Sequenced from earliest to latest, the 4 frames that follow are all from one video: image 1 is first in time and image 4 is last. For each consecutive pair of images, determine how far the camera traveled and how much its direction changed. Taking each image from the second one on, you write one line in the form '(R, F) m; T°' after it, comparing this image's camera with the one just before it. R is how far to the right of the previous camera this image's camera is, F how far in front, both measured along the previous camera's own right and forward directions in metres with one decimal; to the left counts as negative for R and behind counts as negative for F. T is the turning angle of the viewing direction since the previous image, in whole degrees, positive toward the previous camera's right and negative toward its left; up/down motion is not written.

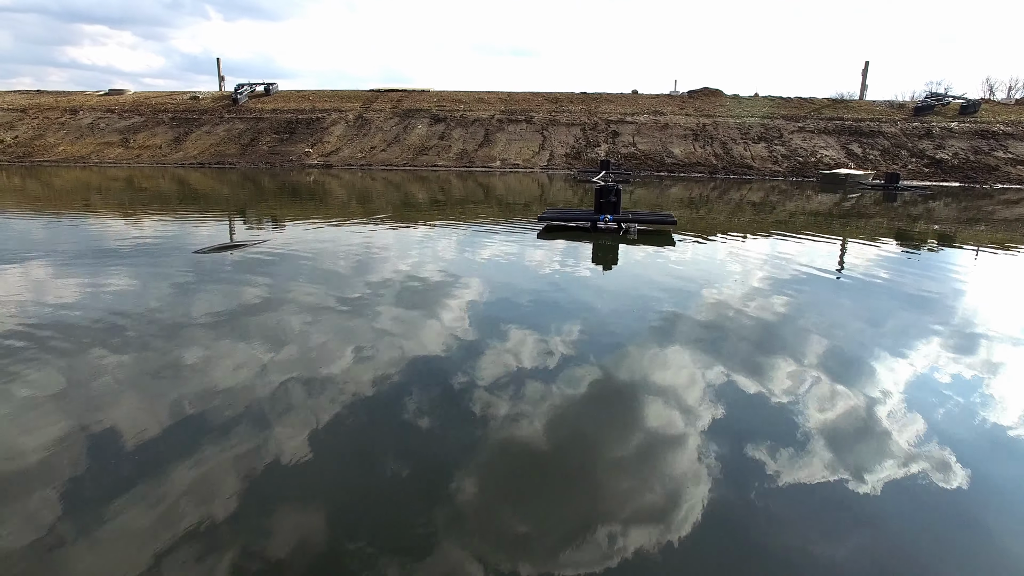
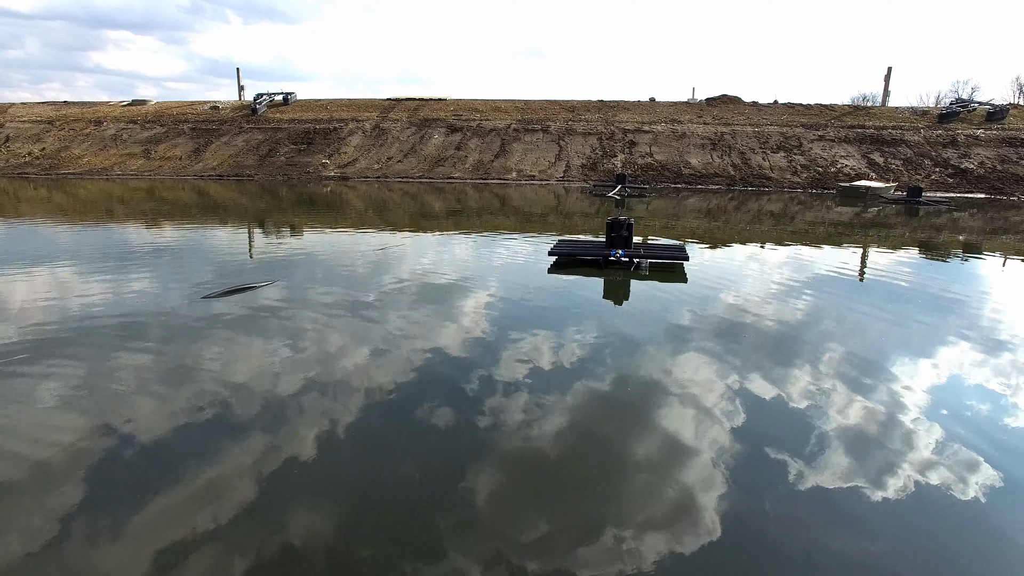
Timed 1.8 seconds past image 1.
(0.0, 0.0) m; -2°
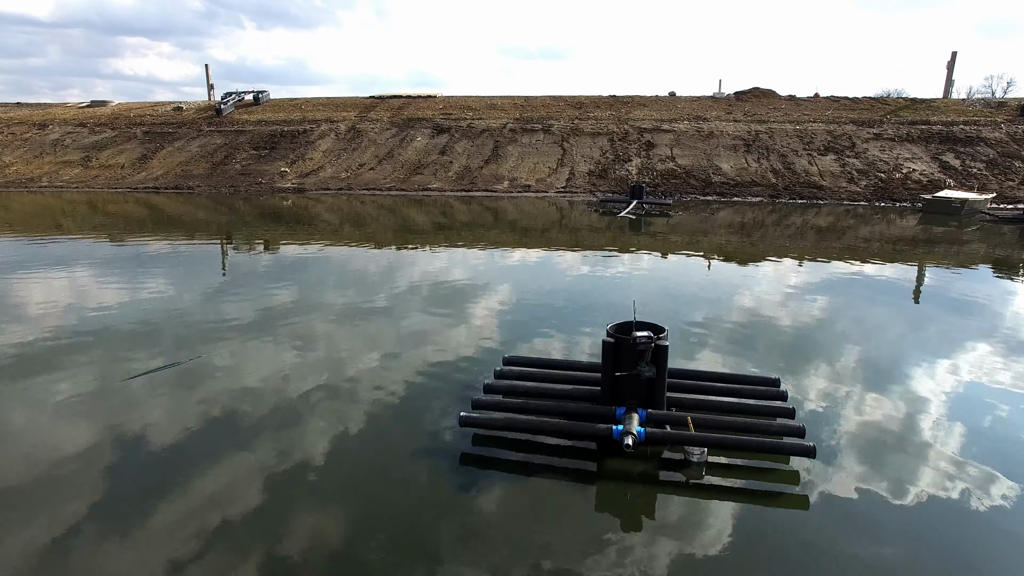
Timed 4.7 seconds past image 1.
(+0.5, +1.2) m; -3°
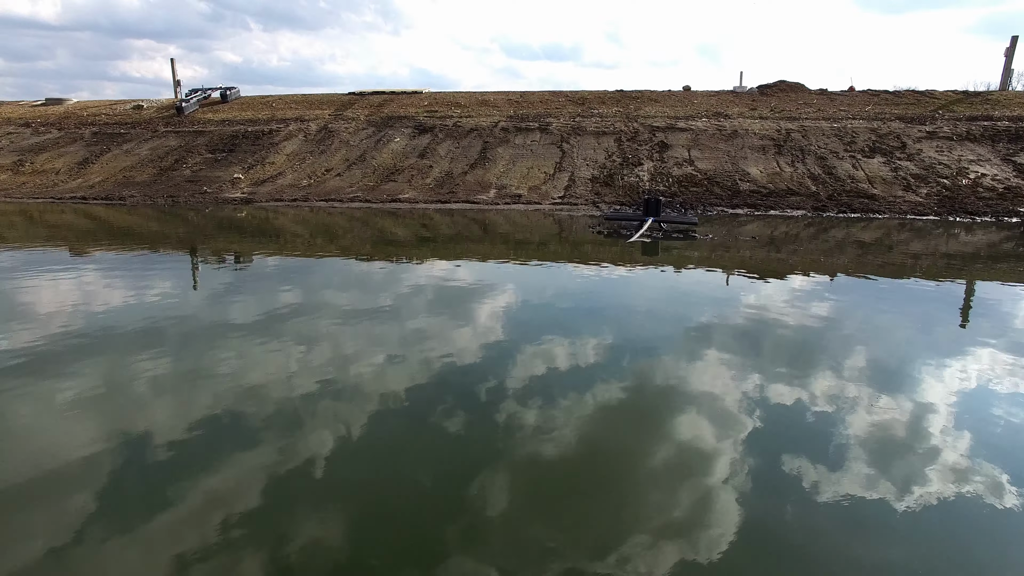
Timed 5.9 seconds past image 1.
(+0.3, +0.9) m; -2°
